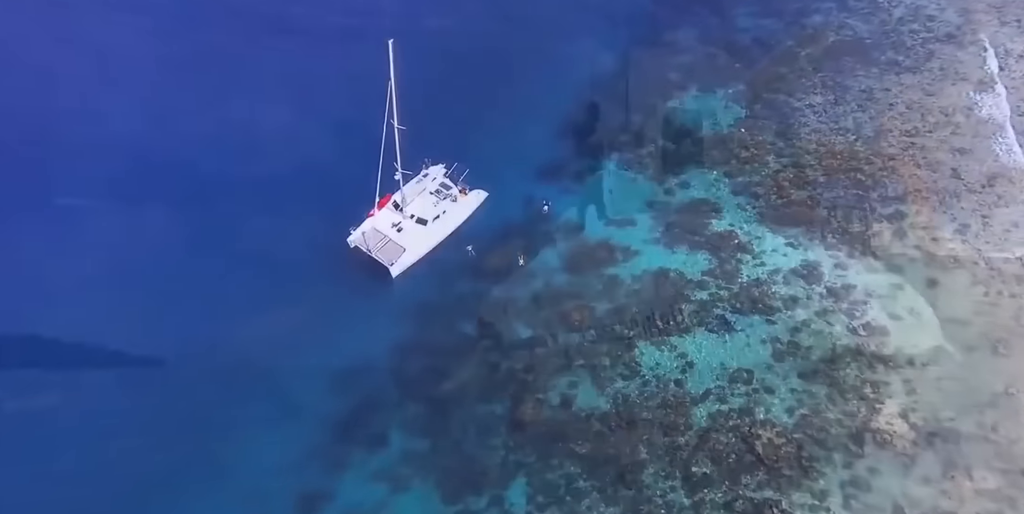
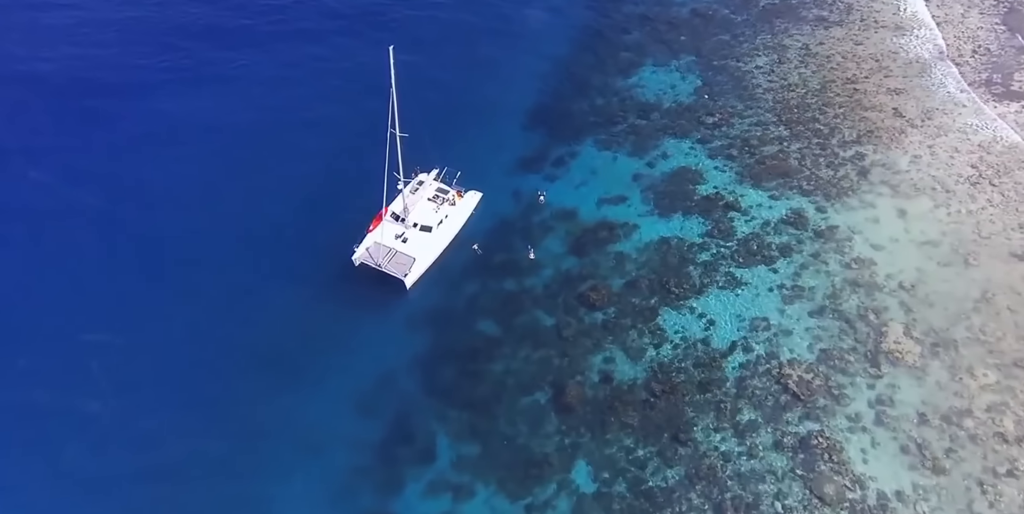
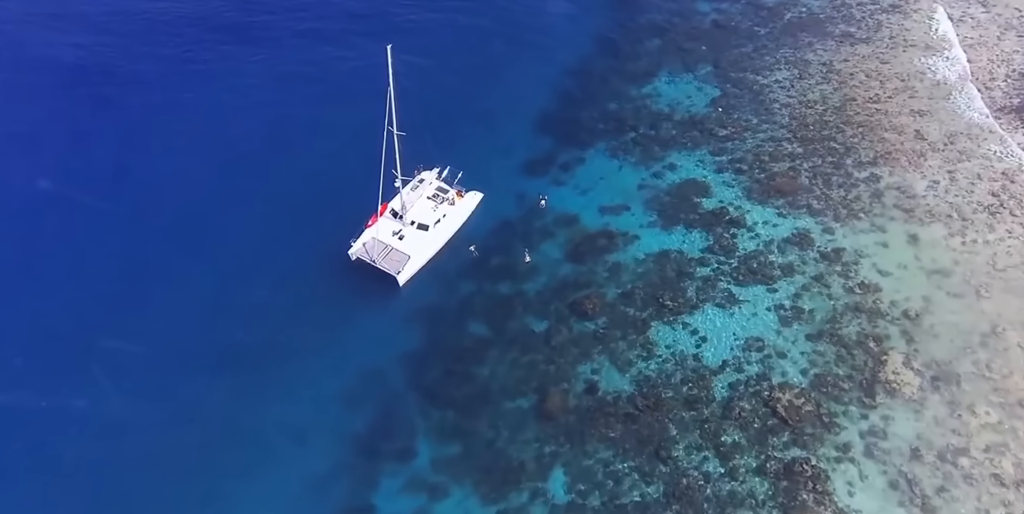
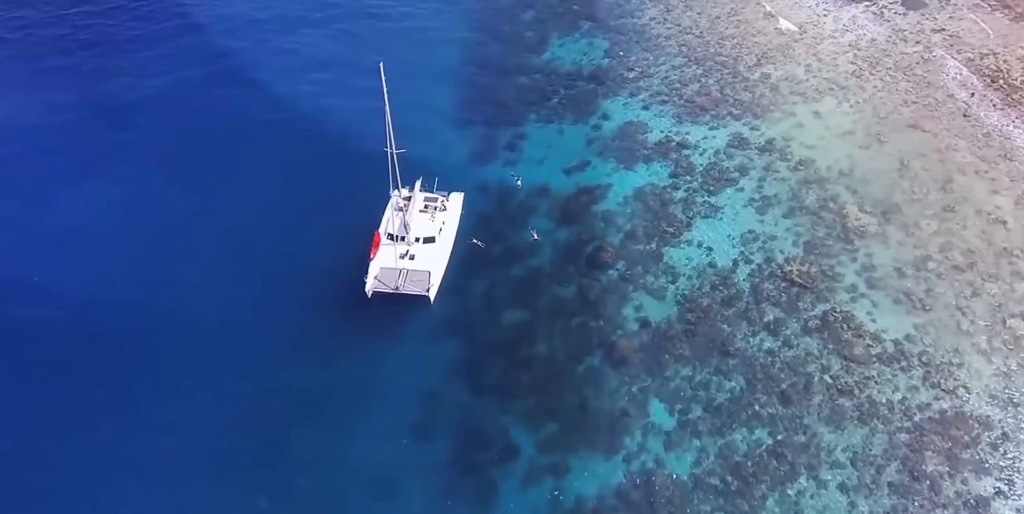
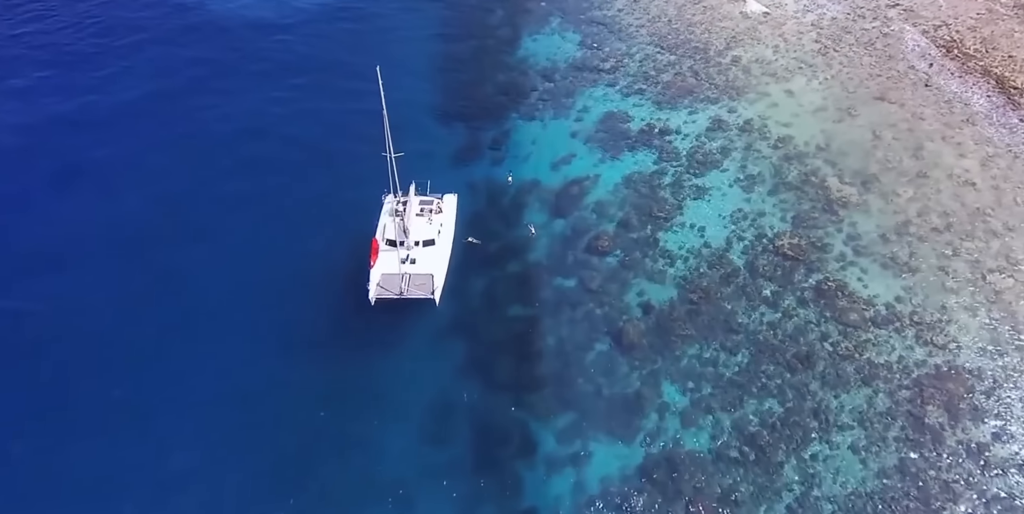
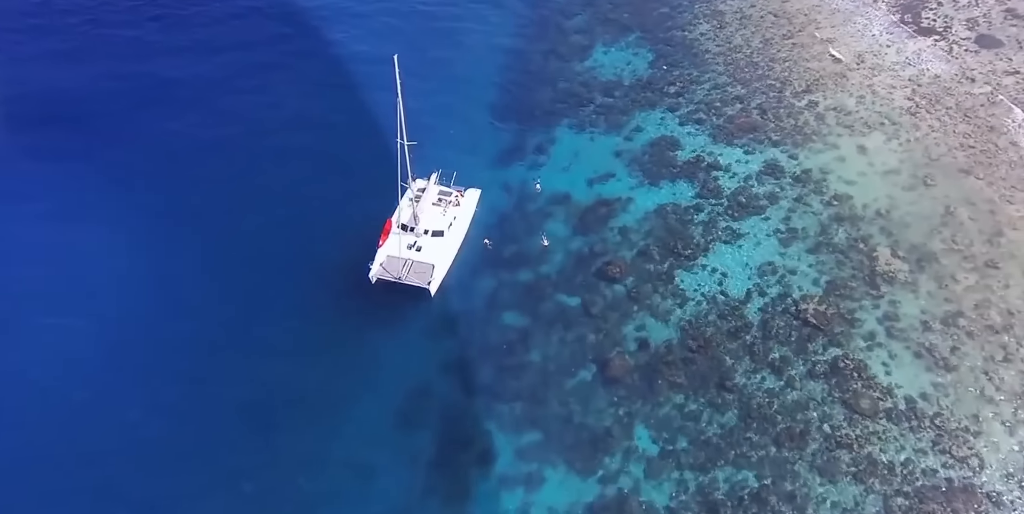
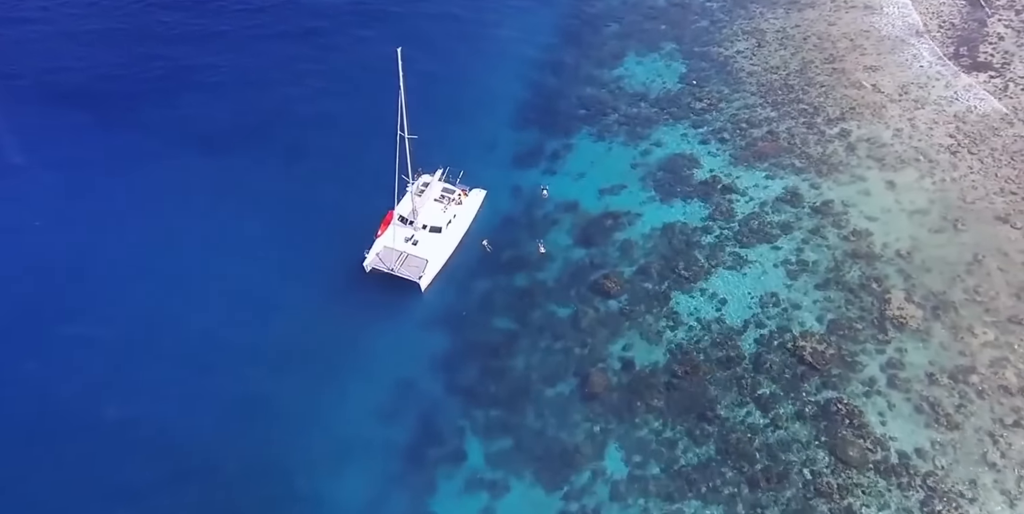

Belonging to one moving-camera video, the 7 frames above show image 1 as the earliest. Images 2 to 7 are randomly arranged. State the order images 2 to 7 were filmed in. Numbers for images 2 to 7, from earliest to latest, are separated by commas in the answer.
3, 2, 7, 6, 4, 5
